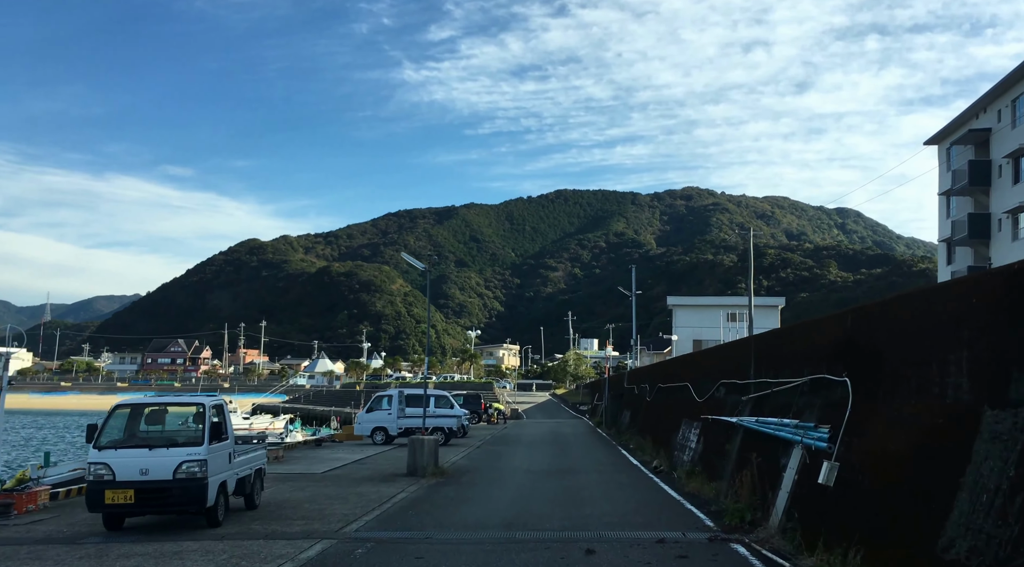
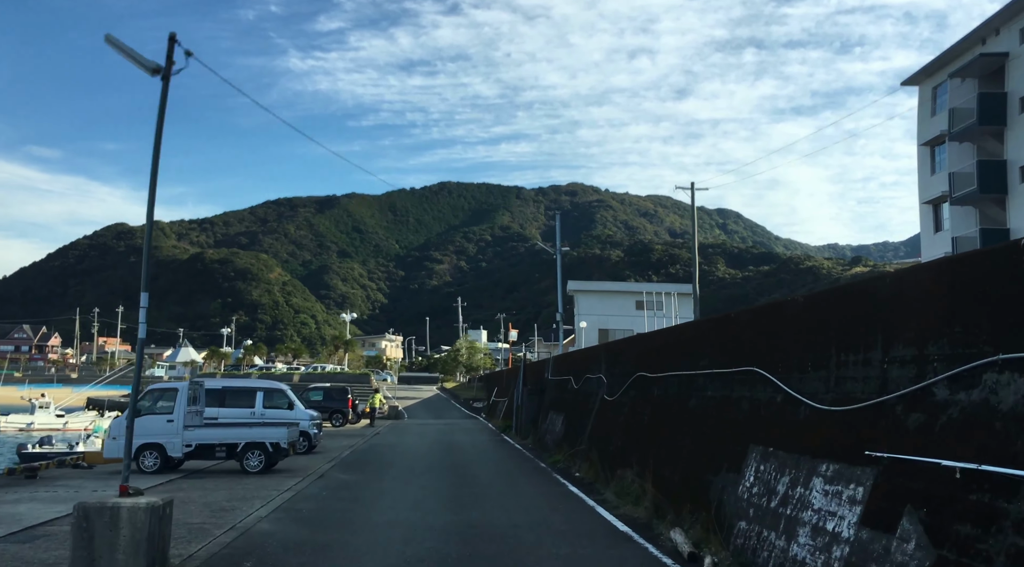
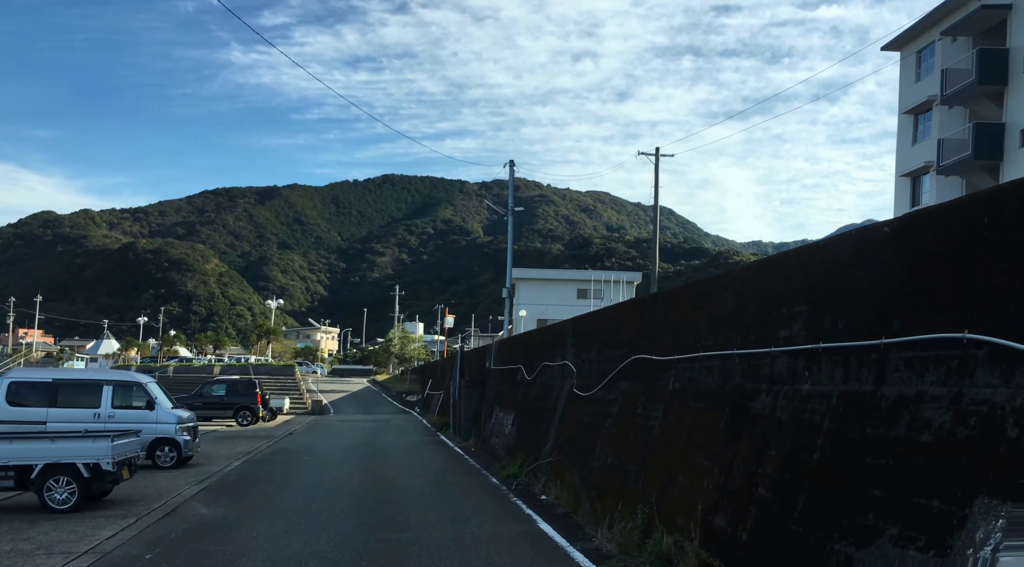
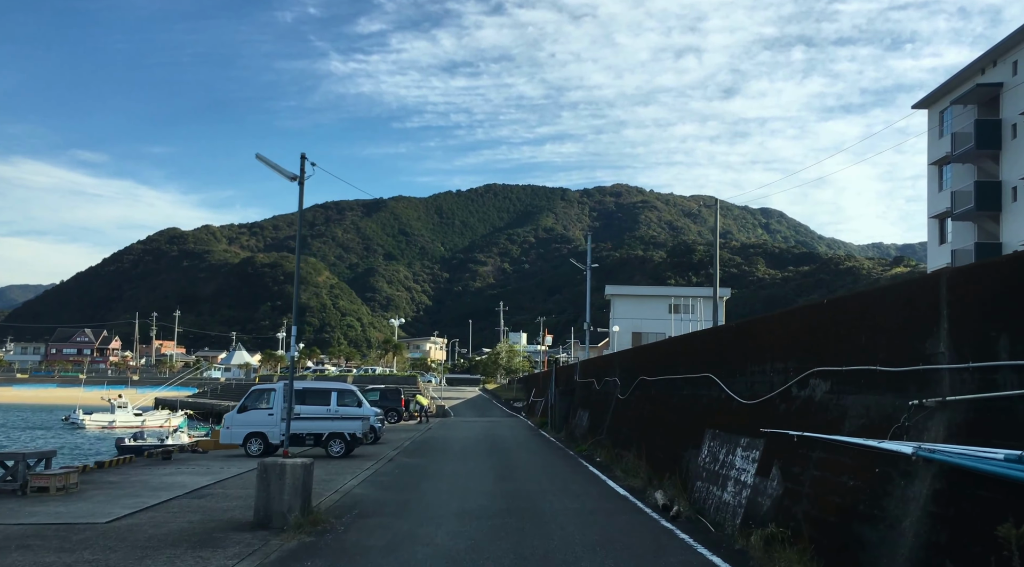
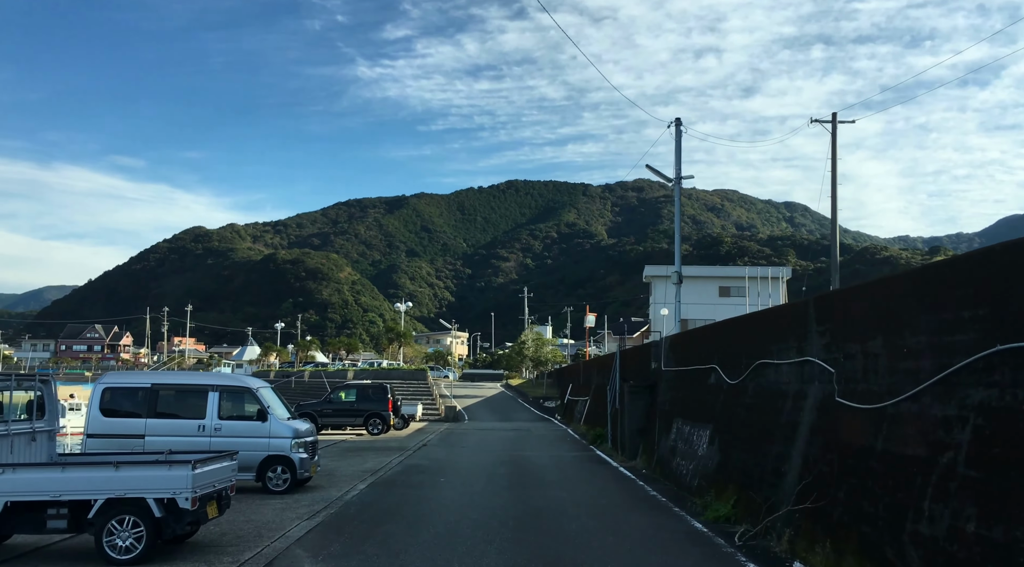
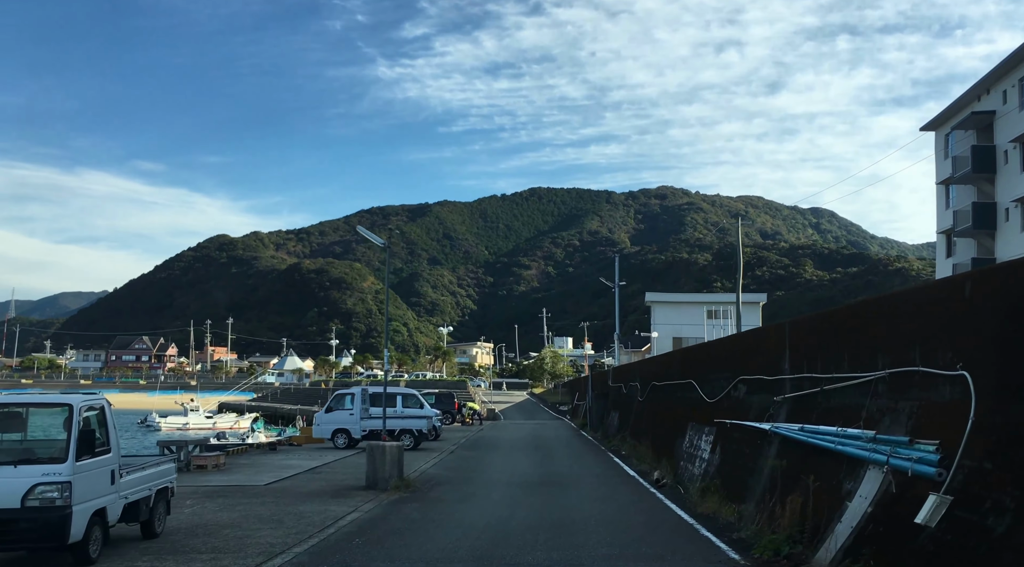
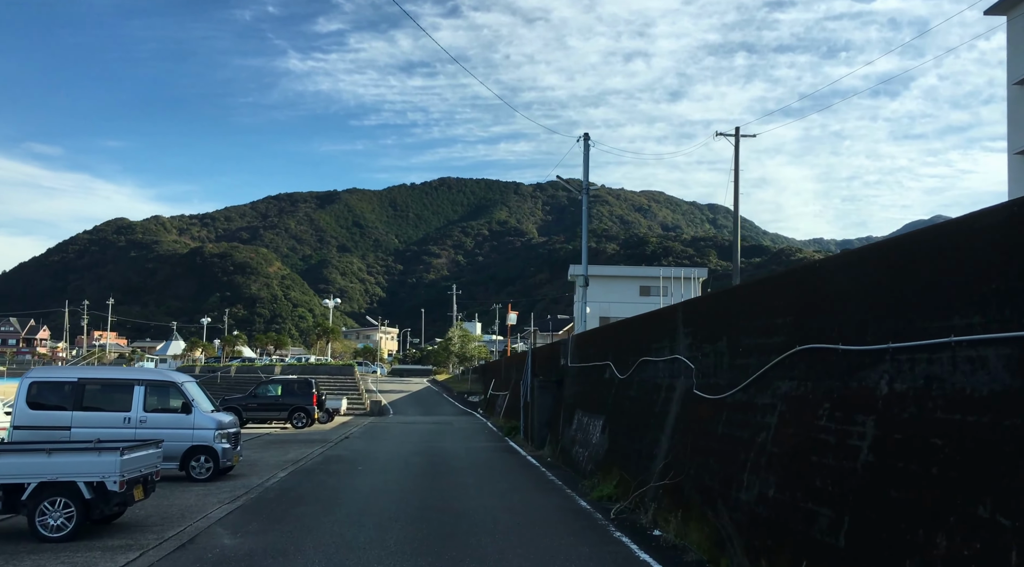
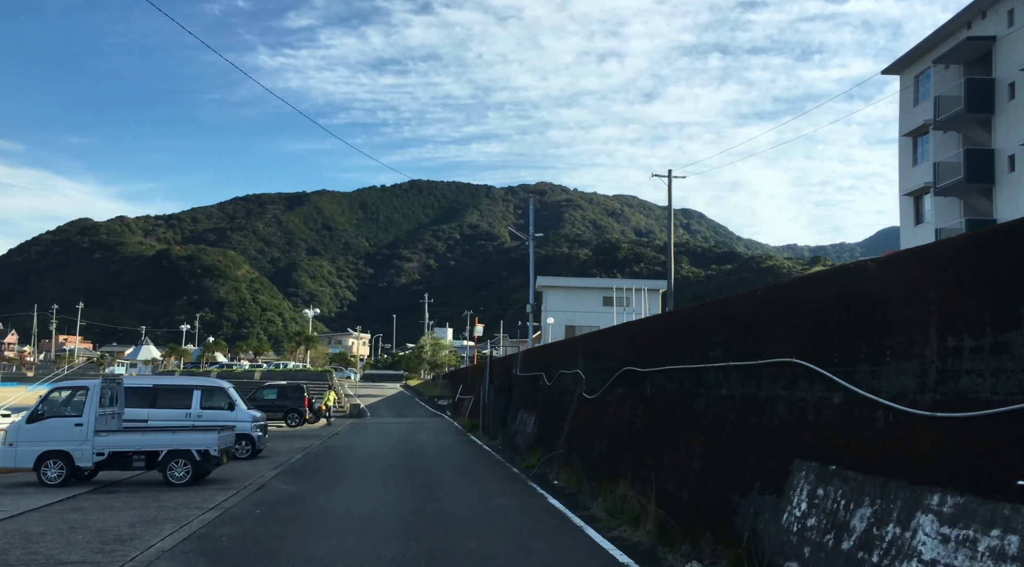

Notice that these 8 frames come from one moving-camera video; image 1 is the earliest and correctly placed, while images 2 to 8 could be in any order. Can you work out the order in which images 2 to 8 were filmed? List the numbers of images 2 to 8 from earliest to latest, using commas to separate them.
6, 4, 2, 8, 3, 7, 5
